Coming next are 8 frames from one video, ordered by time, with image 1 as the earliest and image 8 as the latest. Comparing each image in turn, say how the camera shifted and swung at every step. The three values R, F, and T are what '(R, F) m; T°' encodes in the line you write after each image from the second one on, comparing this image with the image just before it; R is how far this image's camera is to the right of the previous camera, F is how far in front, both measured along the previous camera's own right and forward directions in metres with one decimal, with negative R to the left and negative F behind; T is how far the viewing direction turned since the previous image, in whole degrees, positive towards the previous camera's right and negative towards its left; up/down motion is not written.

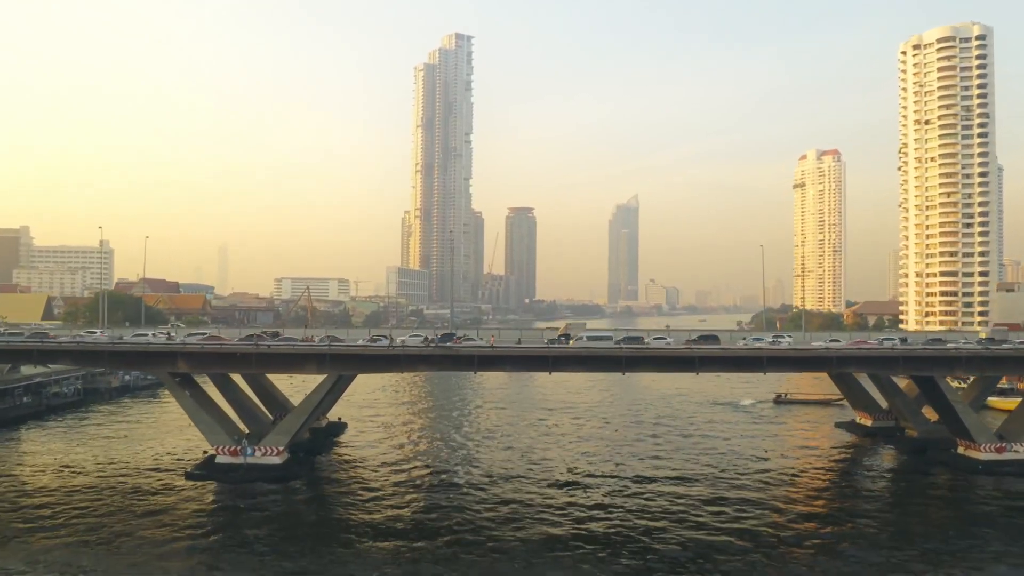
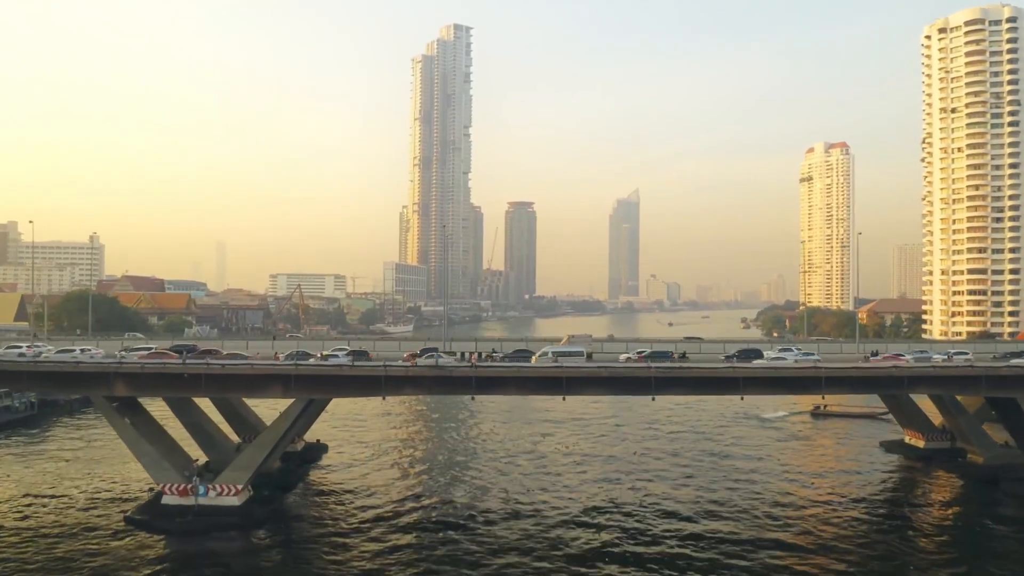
(-0.2, +4.8) m; 0°
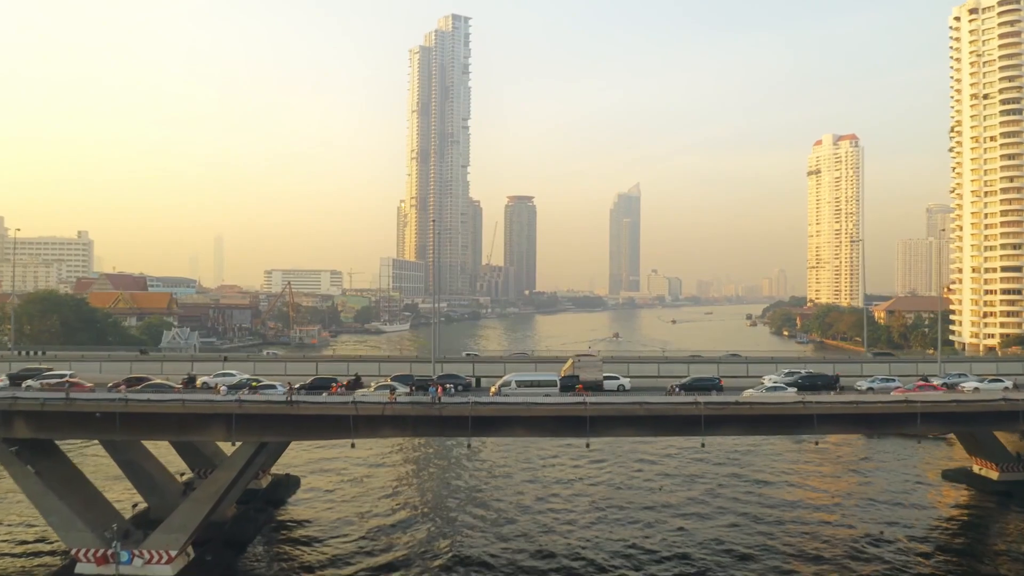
(-0.2, +5.1) m; 0°
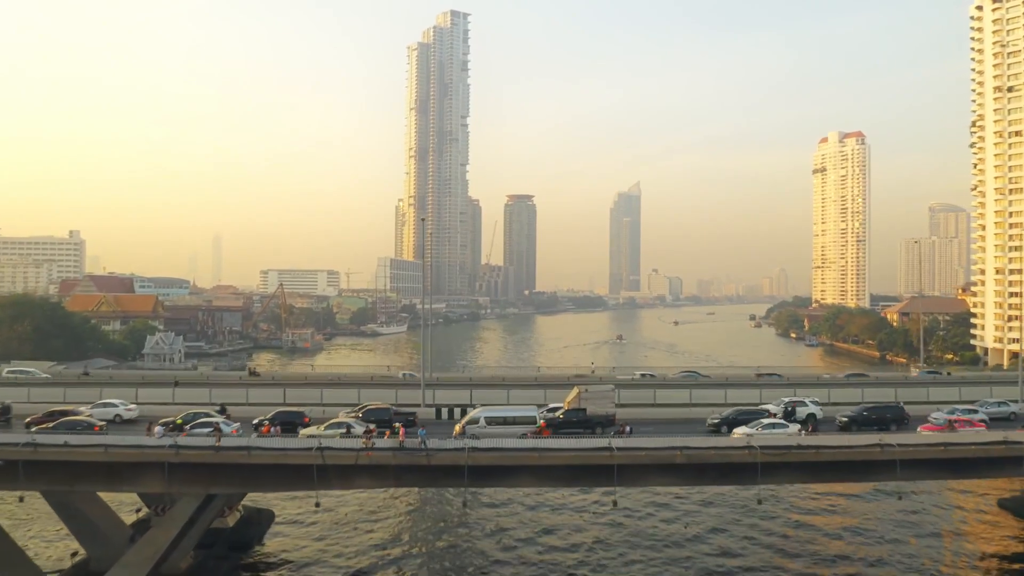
(-0.2, +3.5) m; 0°
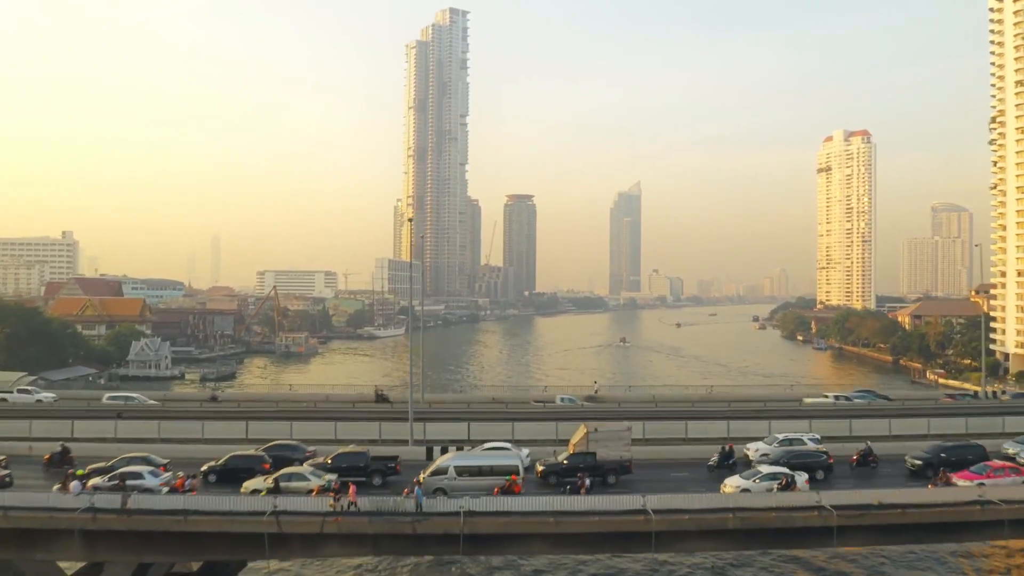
(-0.1, +2.9) m; 0°
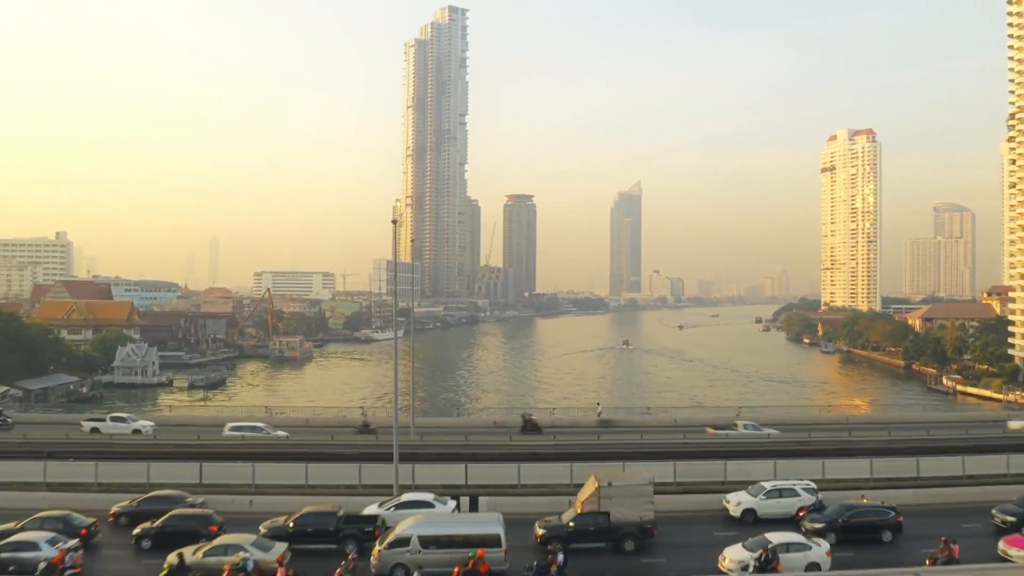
(-0.1, +2.6) m; 0°
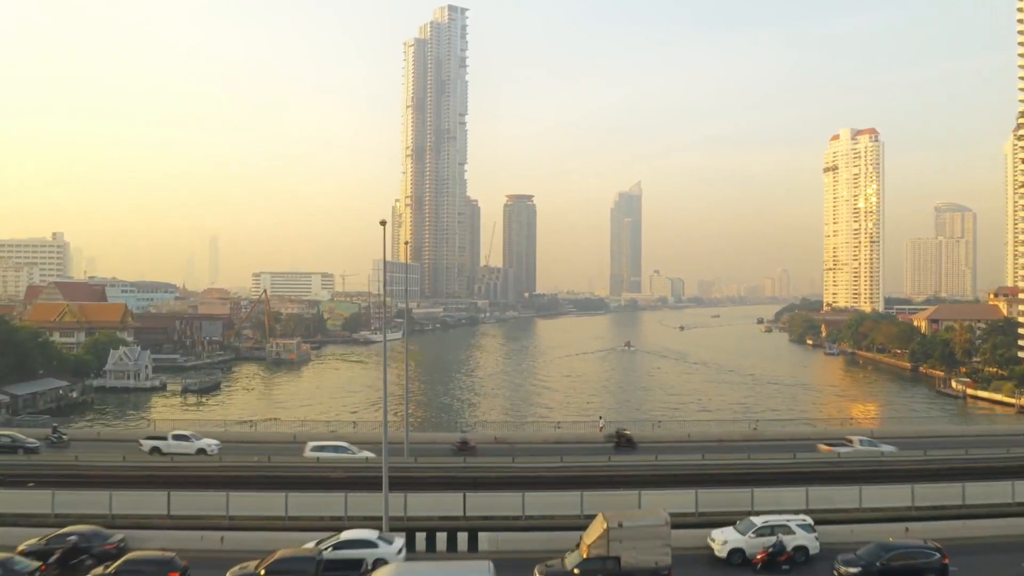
(-0.1, +1.3) m; 0°
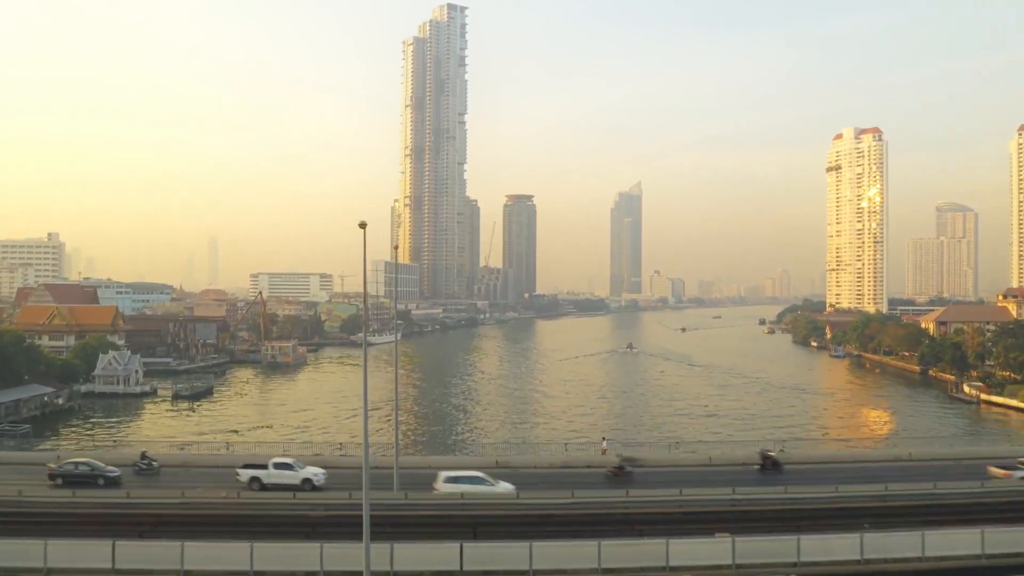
(-0.1, +1.8) m; 0°
